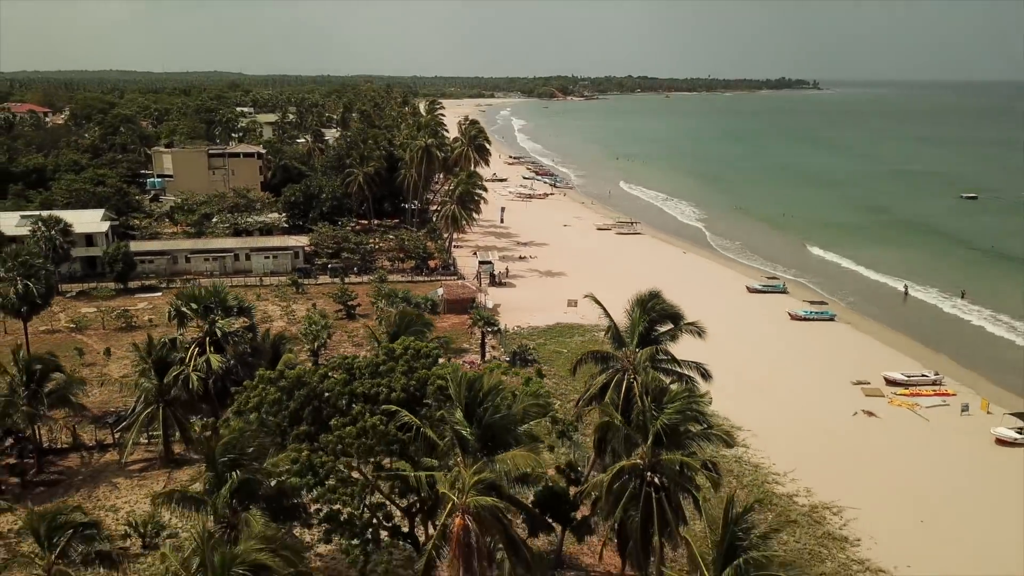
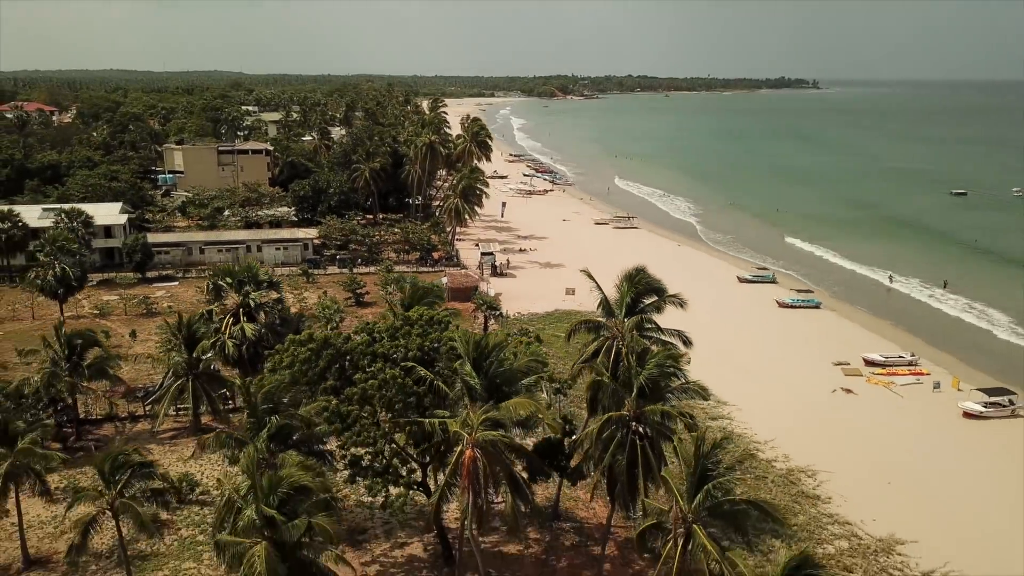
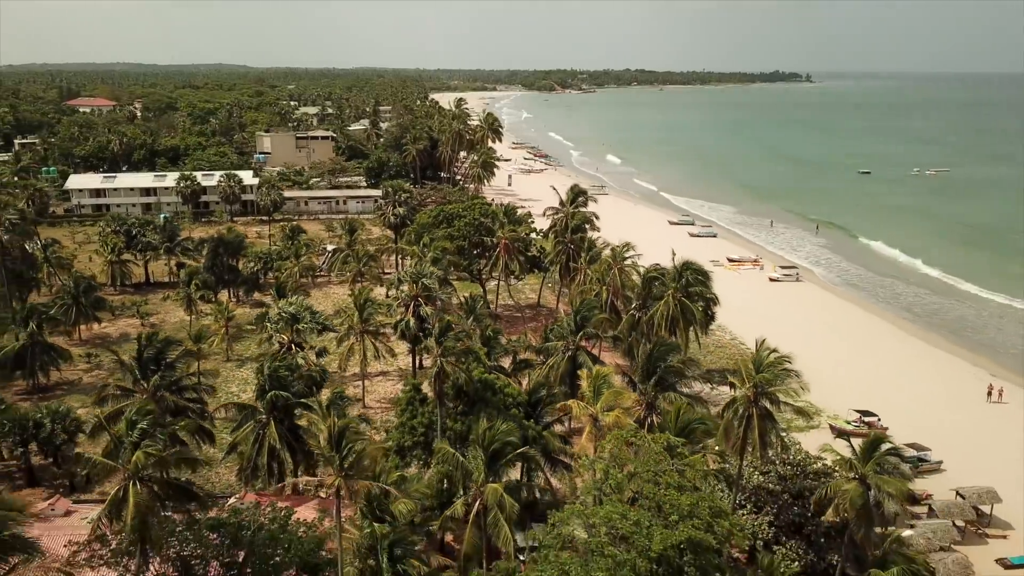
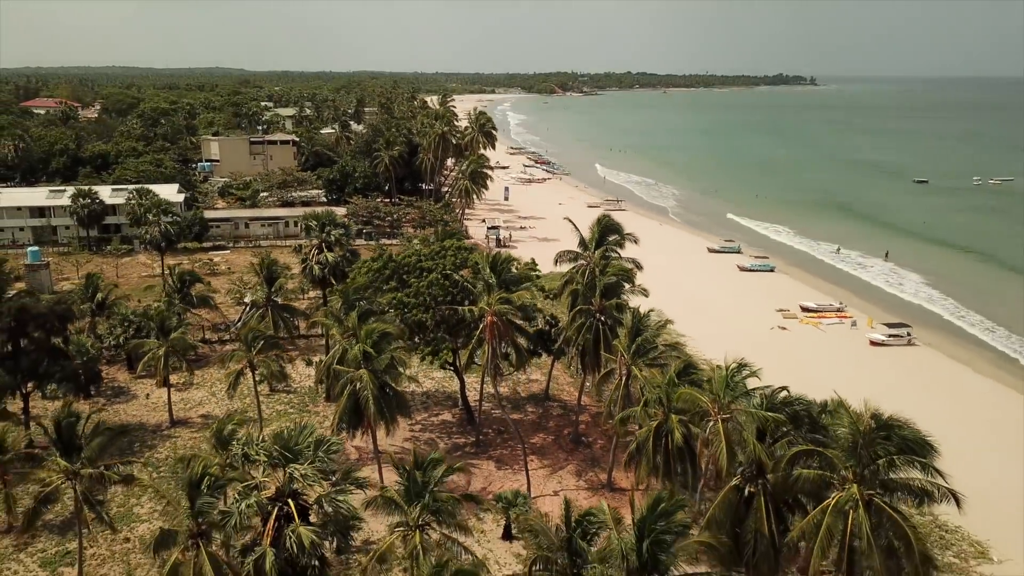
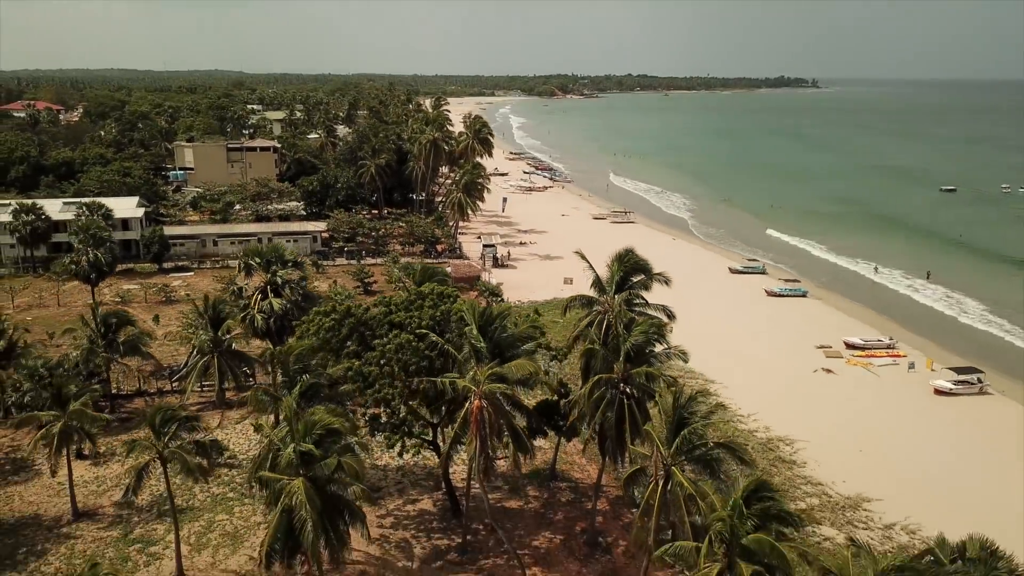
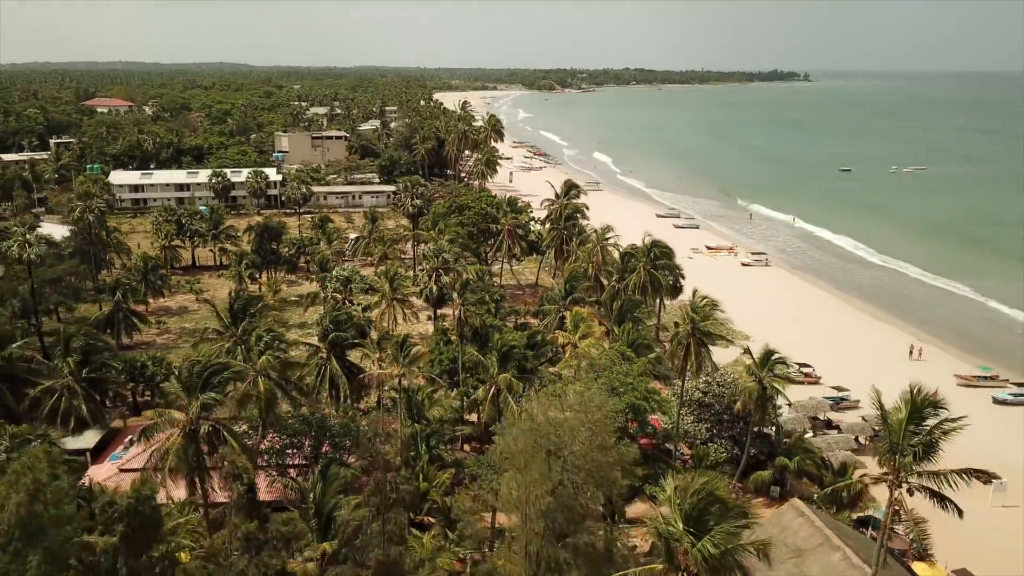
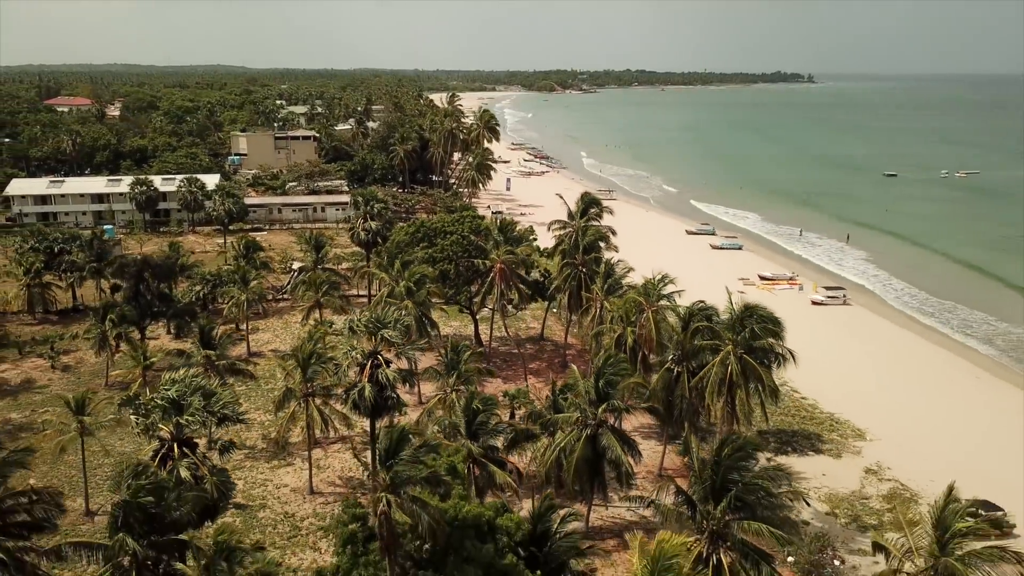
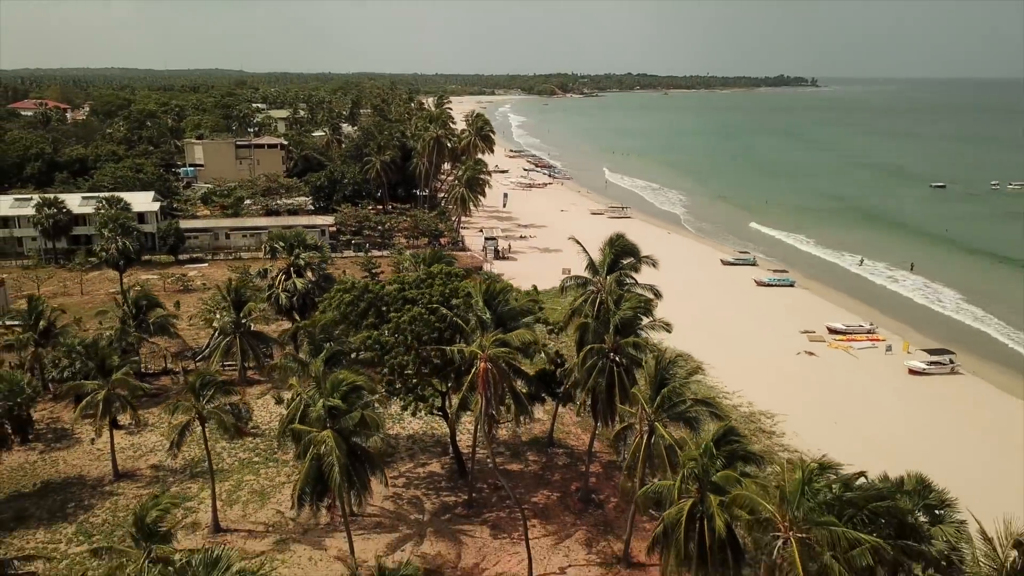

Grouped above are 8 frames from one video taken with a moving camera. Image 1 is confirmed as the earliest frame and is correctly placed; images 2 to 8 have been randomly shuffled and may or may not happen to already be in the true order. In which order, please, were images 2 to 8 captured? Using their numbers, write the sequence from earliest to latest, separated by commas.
2, 5, 8, 4, 7, 3, 6
